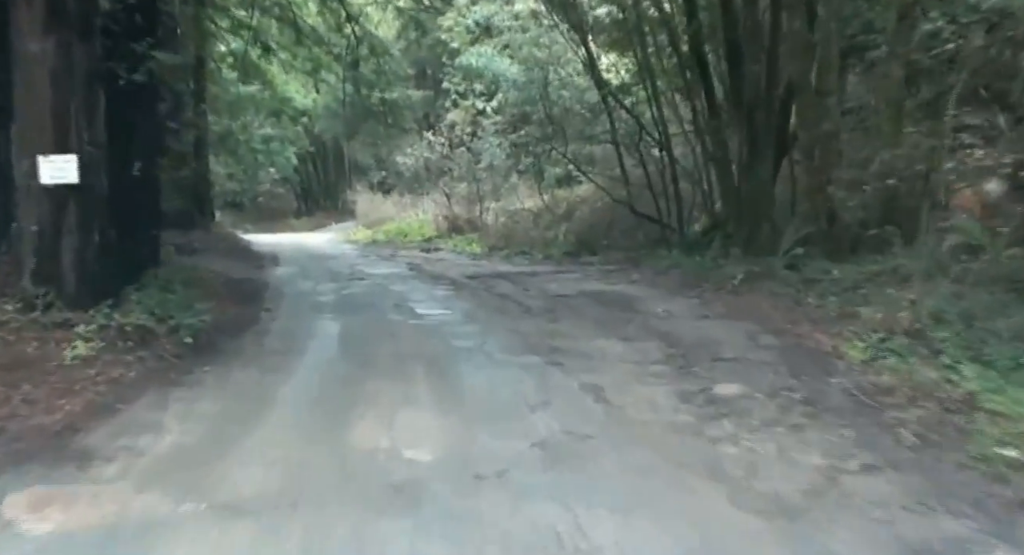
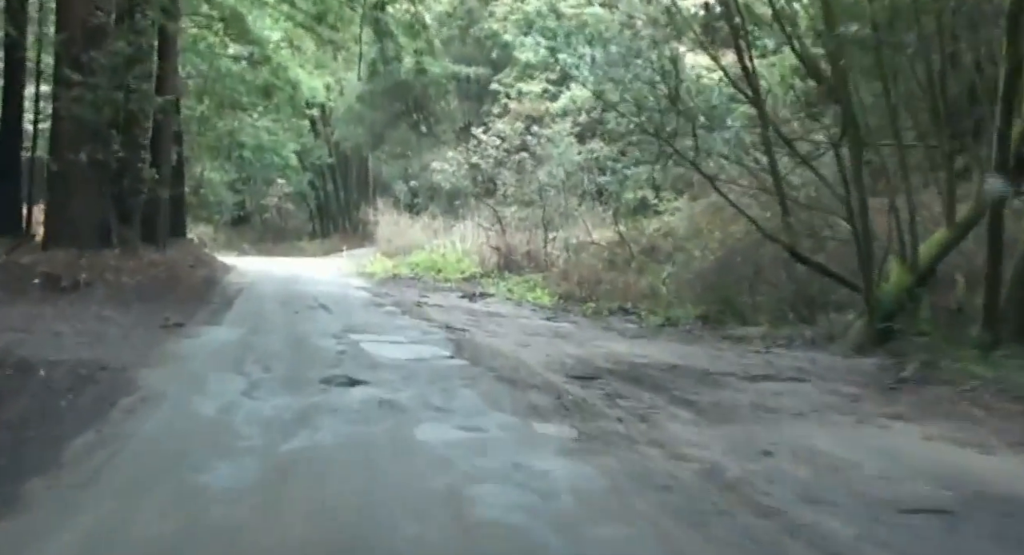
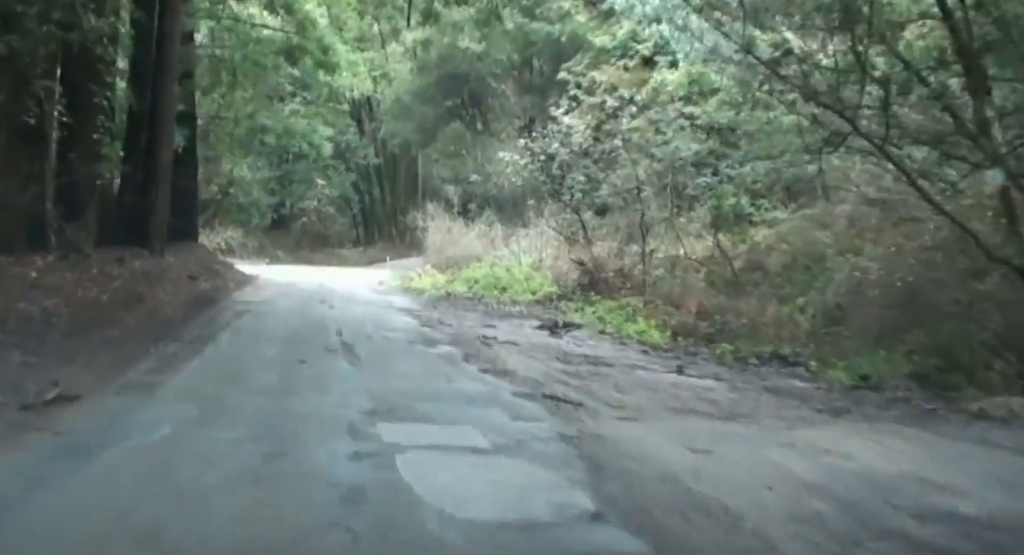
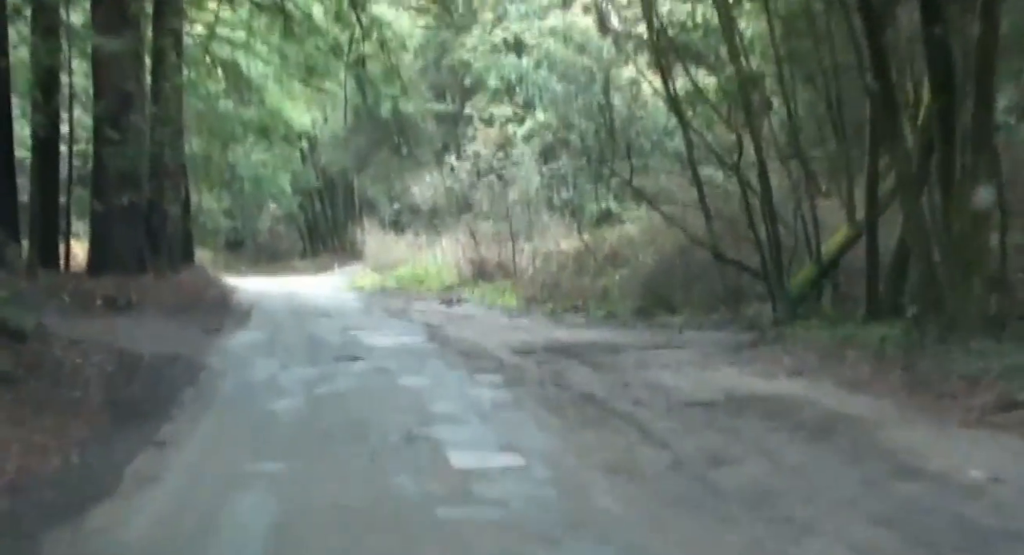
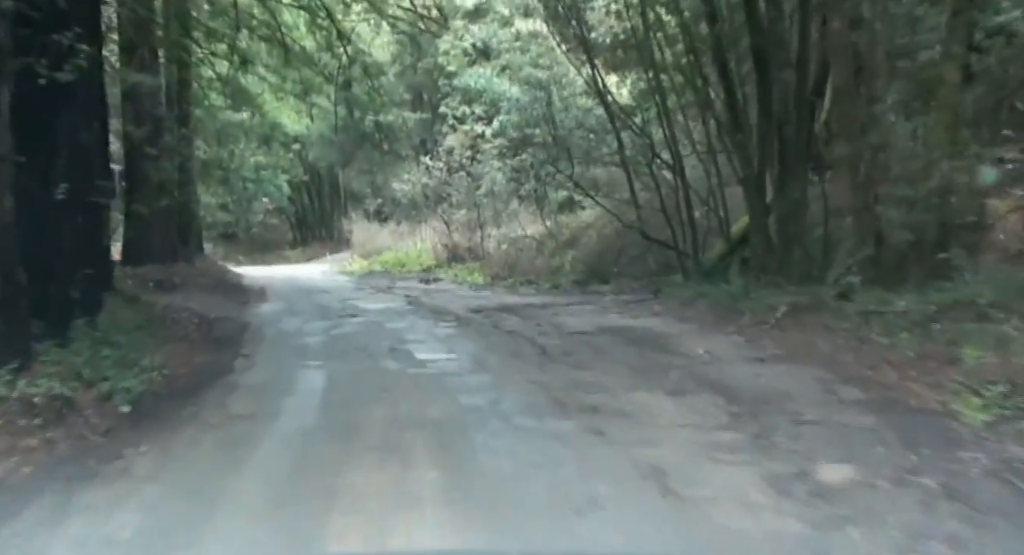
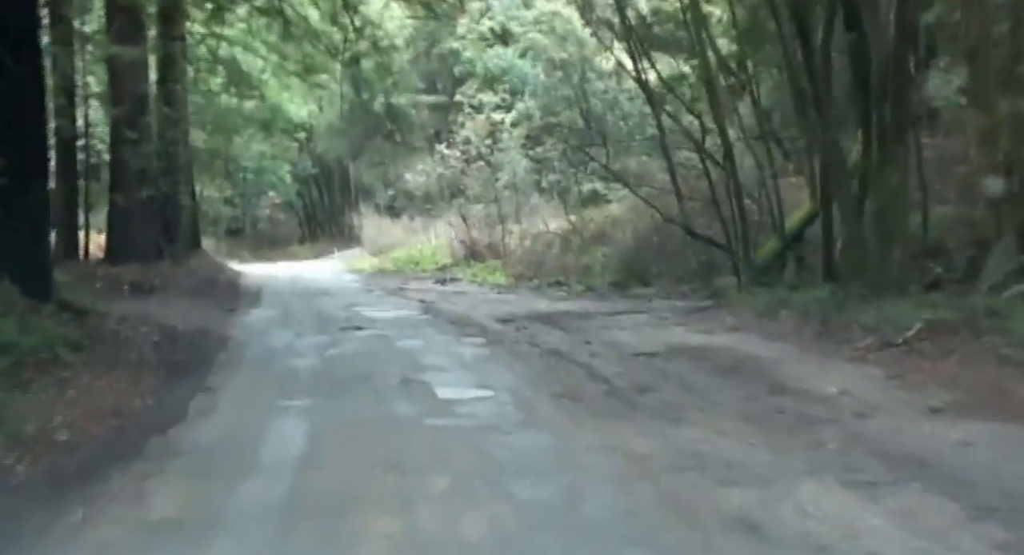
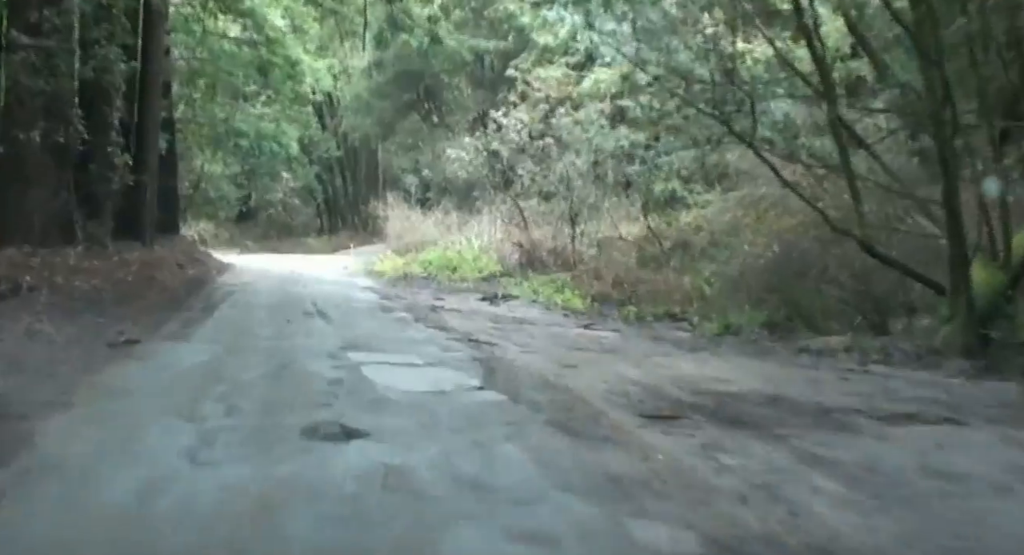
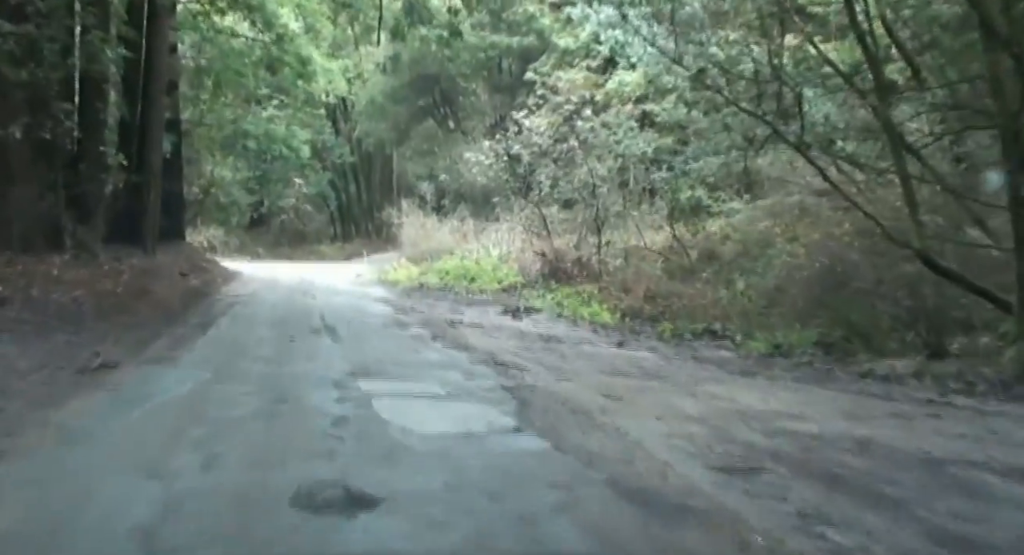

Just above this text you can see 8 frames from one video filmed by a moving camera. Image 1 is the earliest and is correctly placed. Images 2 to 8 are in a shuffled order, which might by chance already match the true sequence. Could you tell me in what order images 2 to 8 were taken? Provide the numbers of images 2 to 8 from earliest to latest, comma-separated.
5, 6, 4, 2, 7, 8, 3
